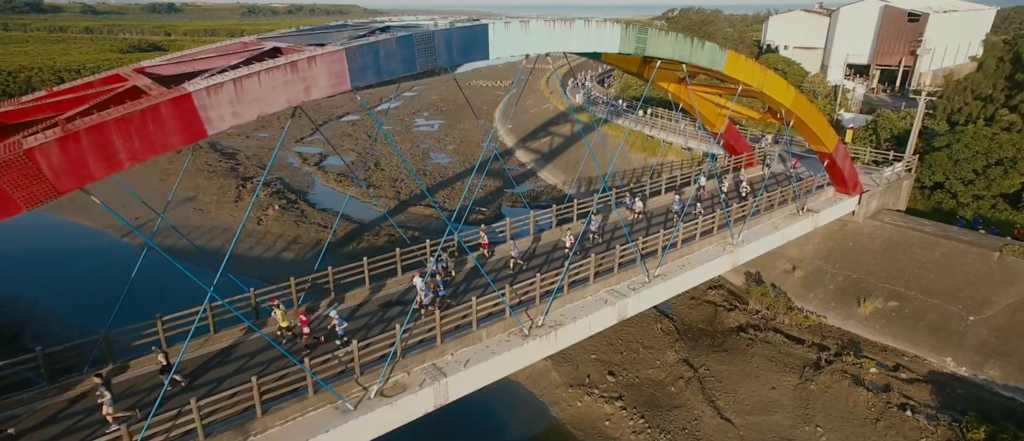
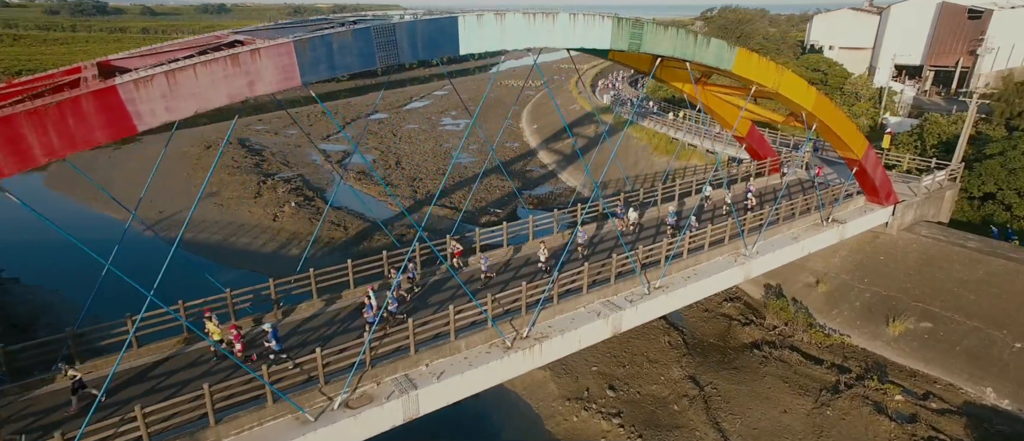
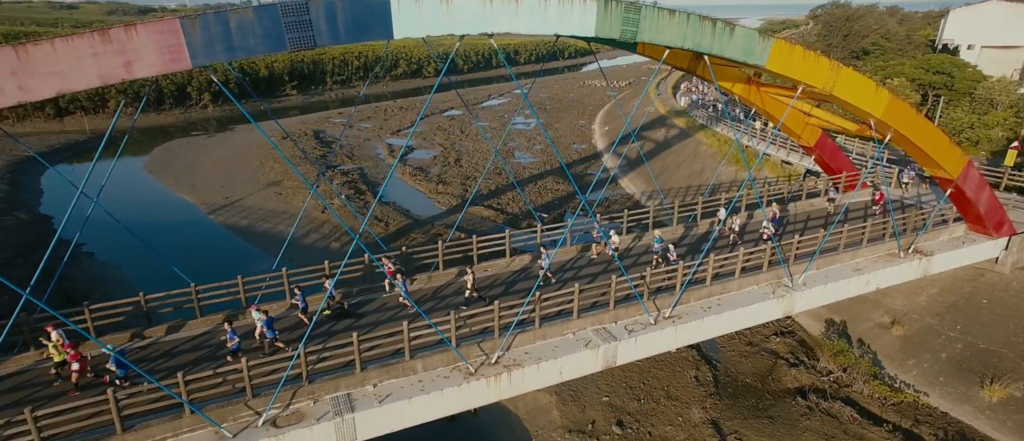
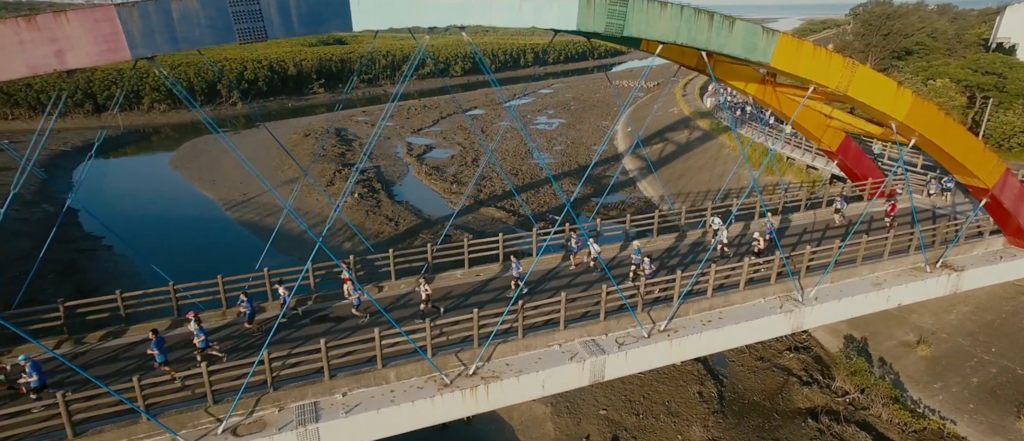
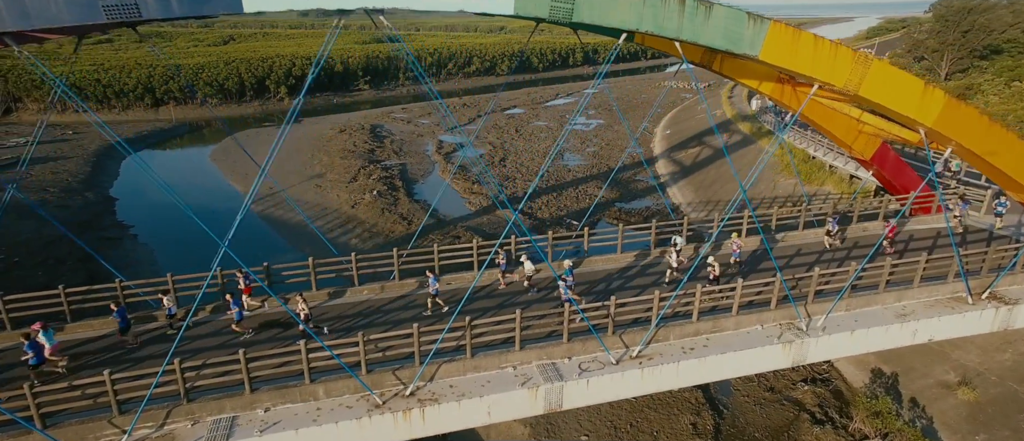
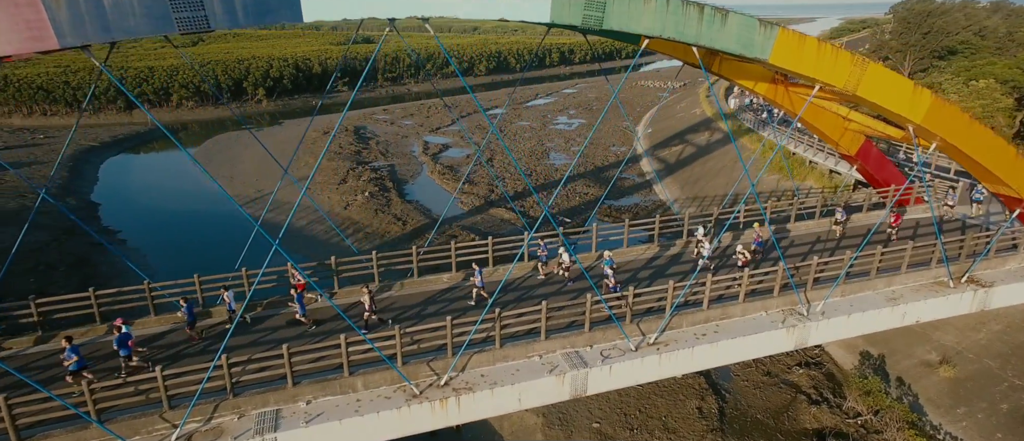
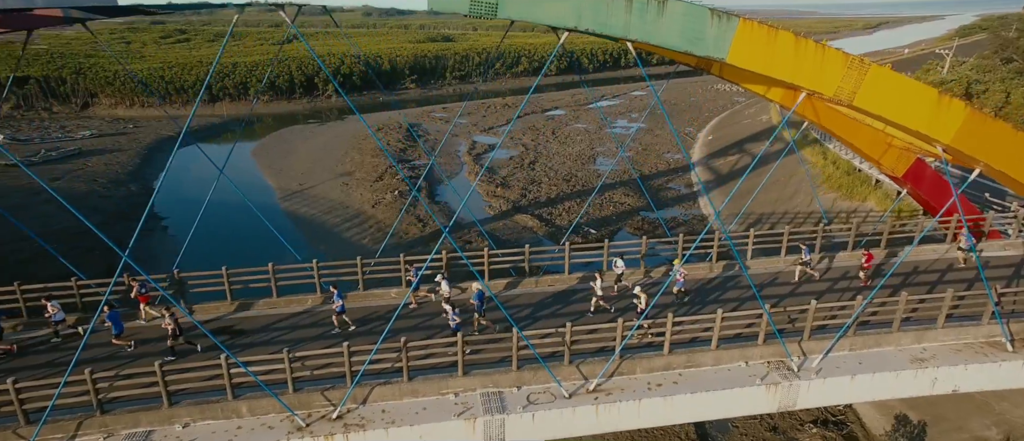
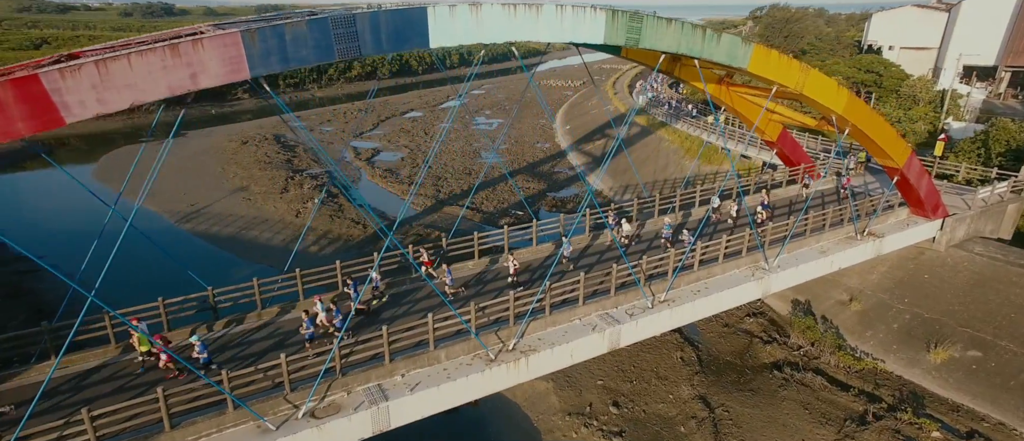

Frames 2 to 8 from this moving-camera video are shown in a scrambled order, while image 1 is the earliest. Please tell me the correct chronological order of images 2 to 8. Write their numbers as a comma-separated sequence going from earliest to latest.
2, 8, 3, 4, 6, 5, 7
